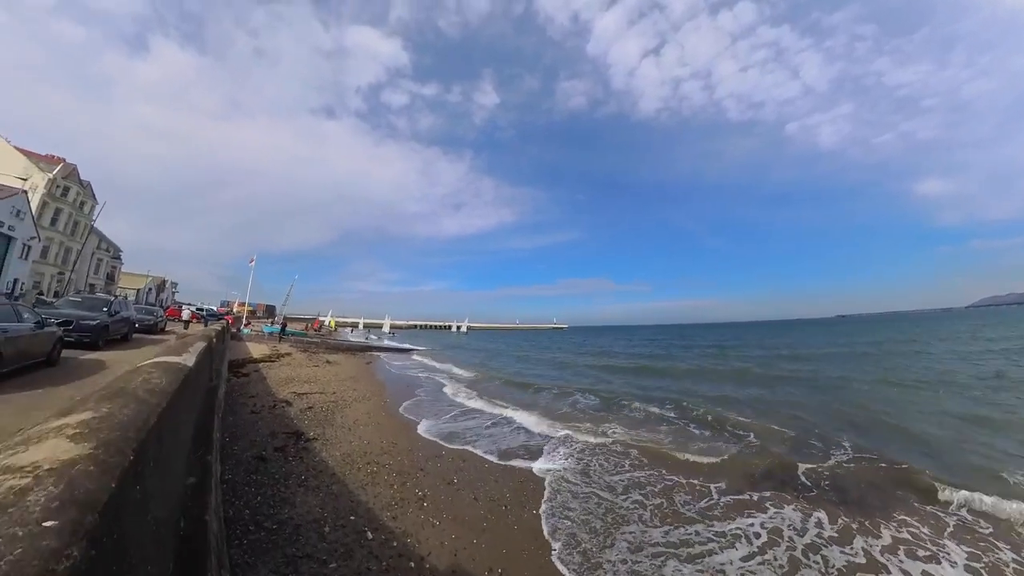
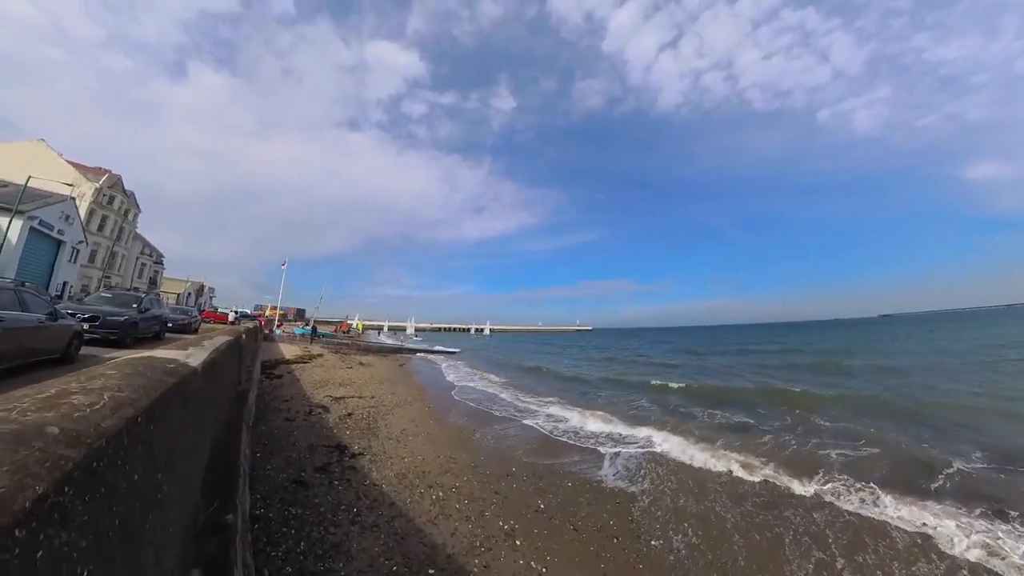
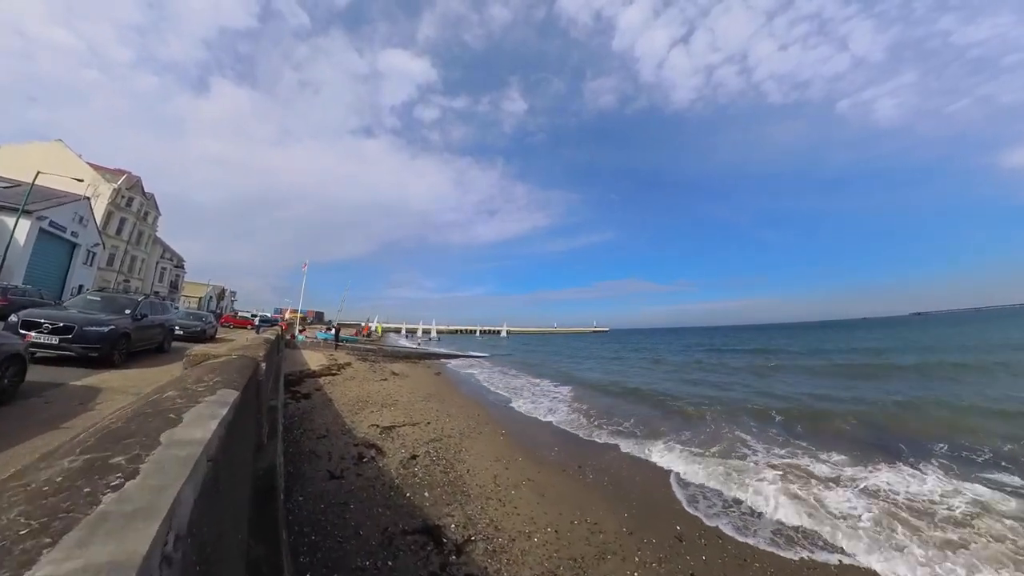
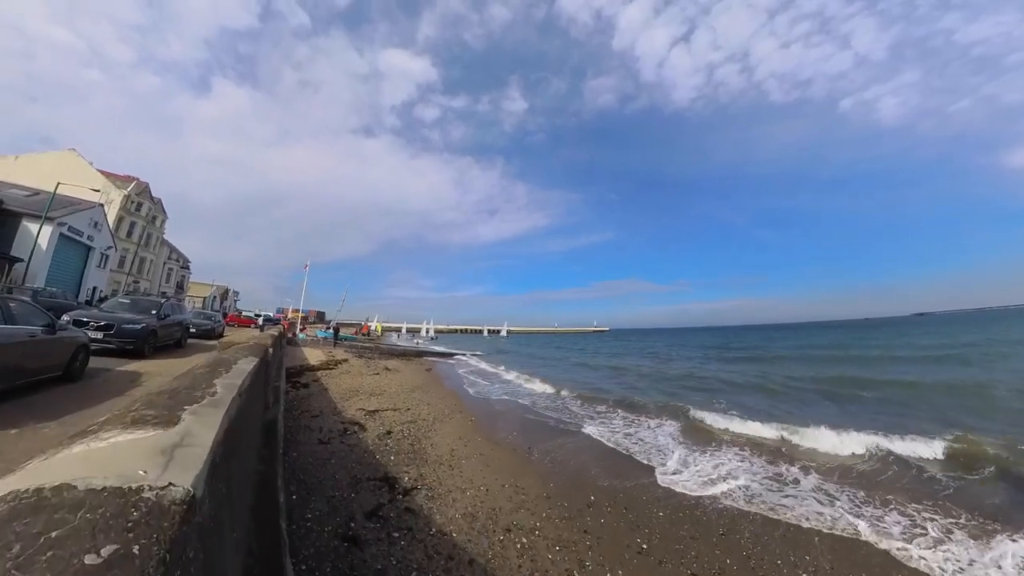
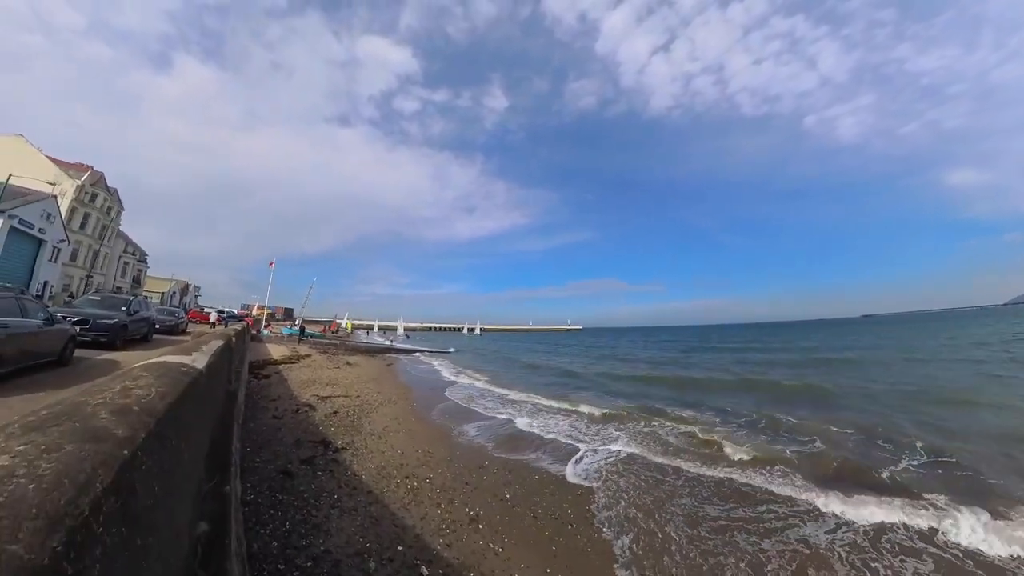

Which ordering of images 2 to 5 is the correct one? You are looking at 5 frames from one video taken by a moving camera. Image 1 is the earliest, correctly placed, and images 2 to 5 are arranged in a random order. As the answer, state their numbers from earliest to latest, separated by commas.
5, 2, 4, 3
